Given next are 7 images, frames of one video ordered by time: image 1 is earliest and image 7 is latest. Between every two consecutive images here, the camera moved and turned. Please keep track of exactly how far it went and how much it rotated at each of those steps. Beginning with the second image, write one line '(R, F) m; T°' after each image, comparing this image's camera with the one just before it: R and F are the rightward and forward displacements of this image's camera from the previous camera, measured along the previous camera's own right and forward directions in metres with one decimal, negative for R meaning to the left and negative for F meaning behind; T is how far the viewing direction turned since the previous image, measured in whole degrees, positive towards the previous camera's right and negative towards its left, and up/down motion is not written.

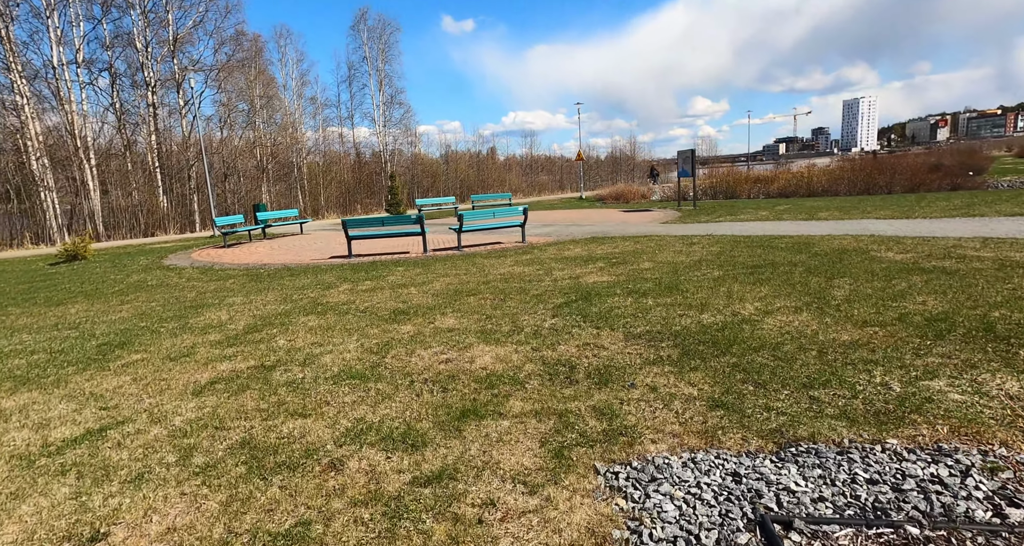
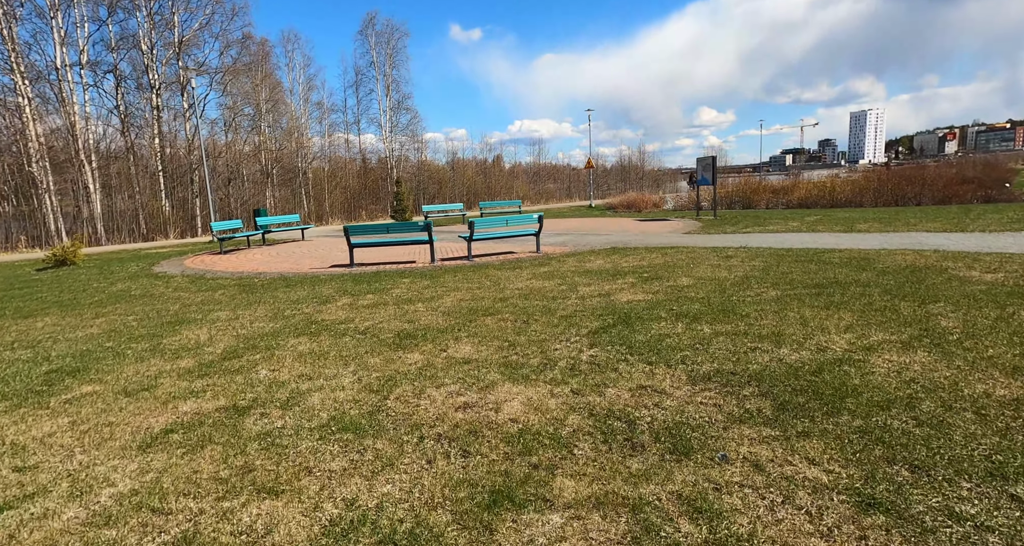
(-0.2, +1.0) m; -1°
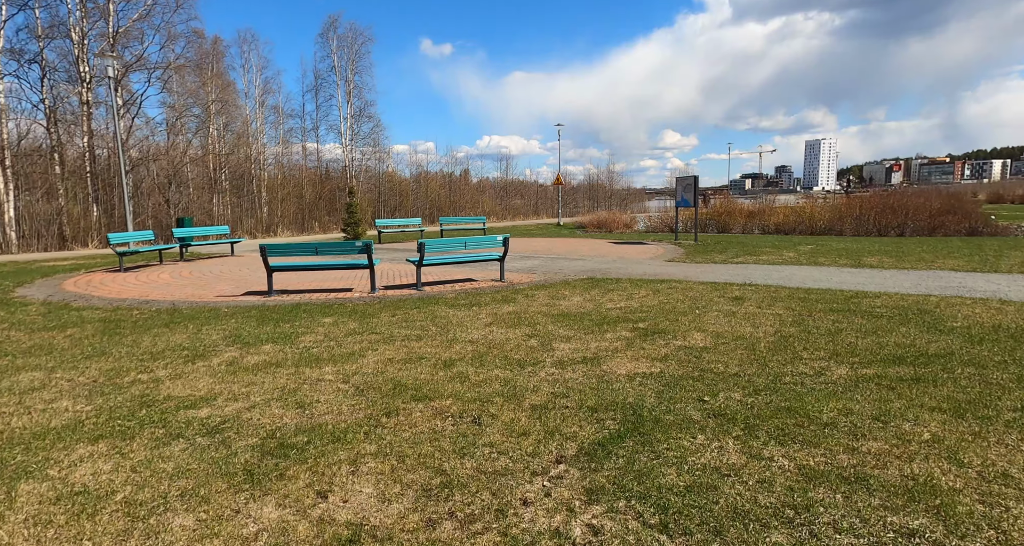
(+0.1, +2.3) m; +3°
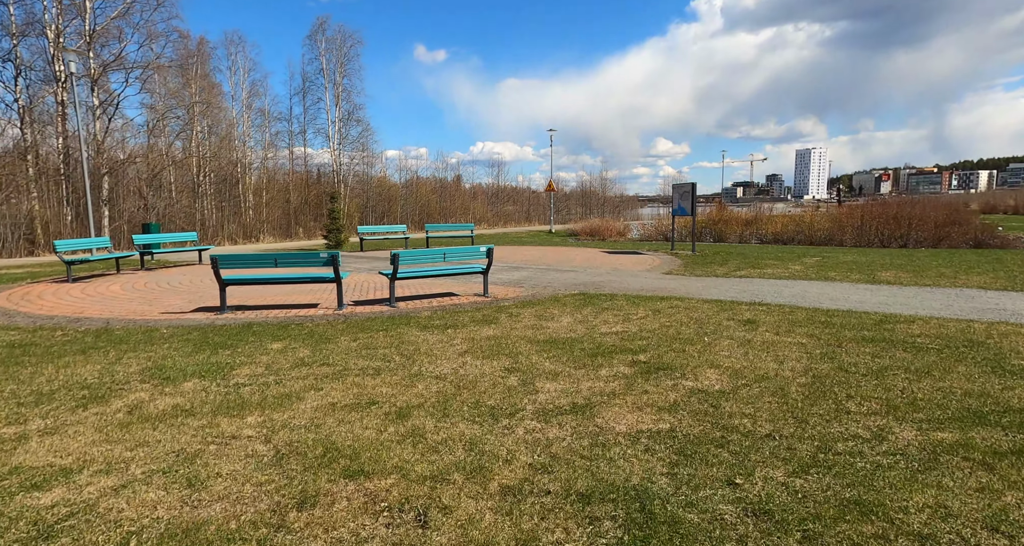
(+0.1, +1.1) m; +1°
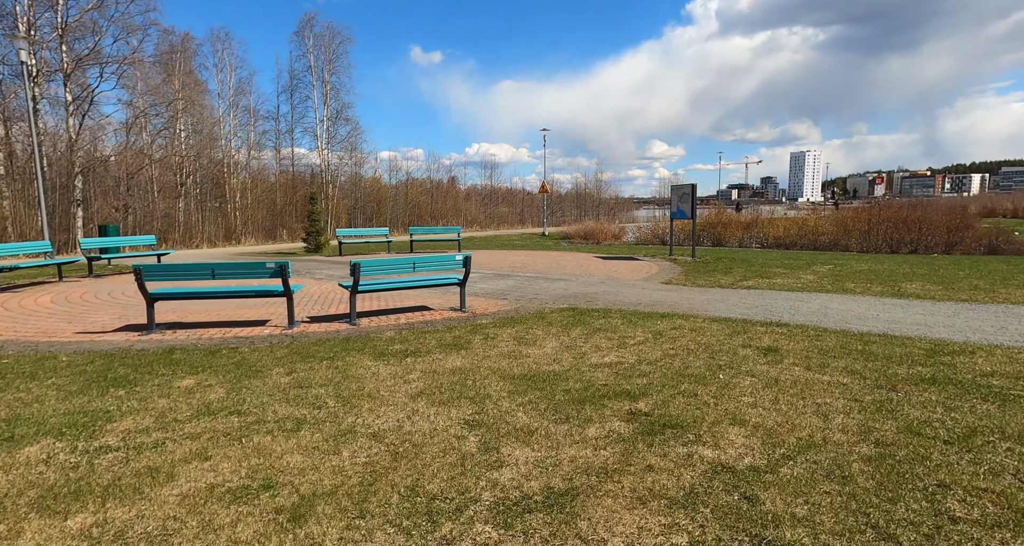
(+0.2, +1.3) m; 0°
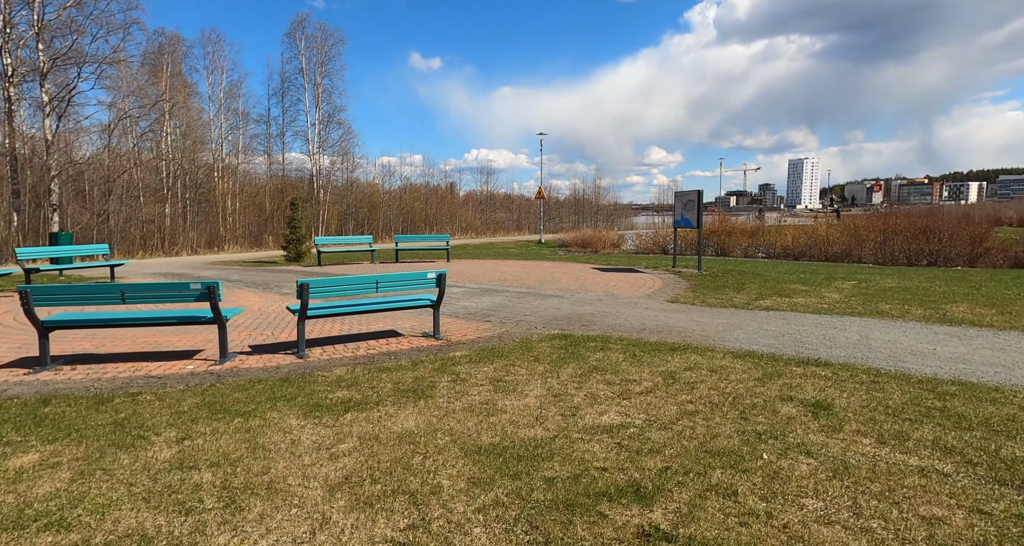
(+0.2, +1.5) m; 0°
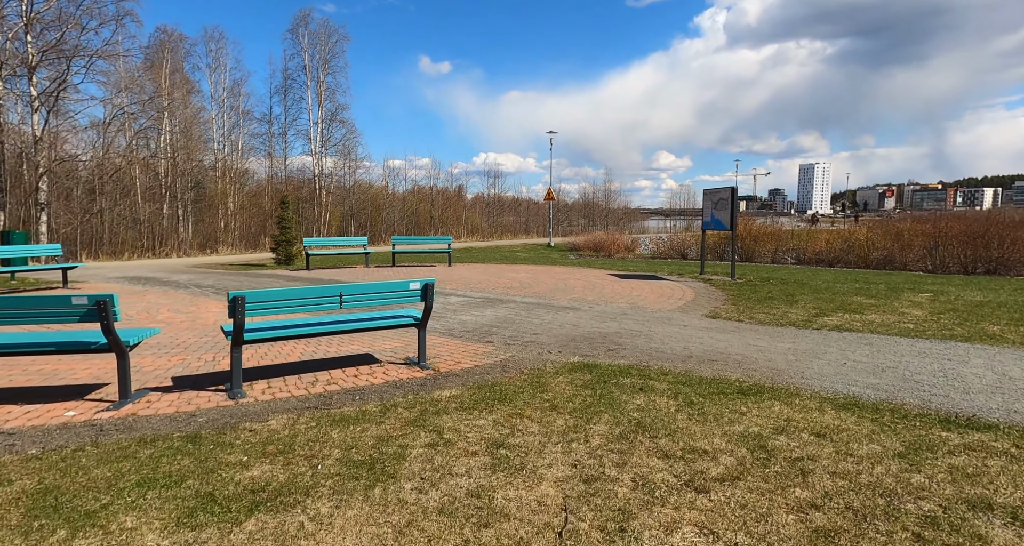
(0.0, +2.0) m; -1°
